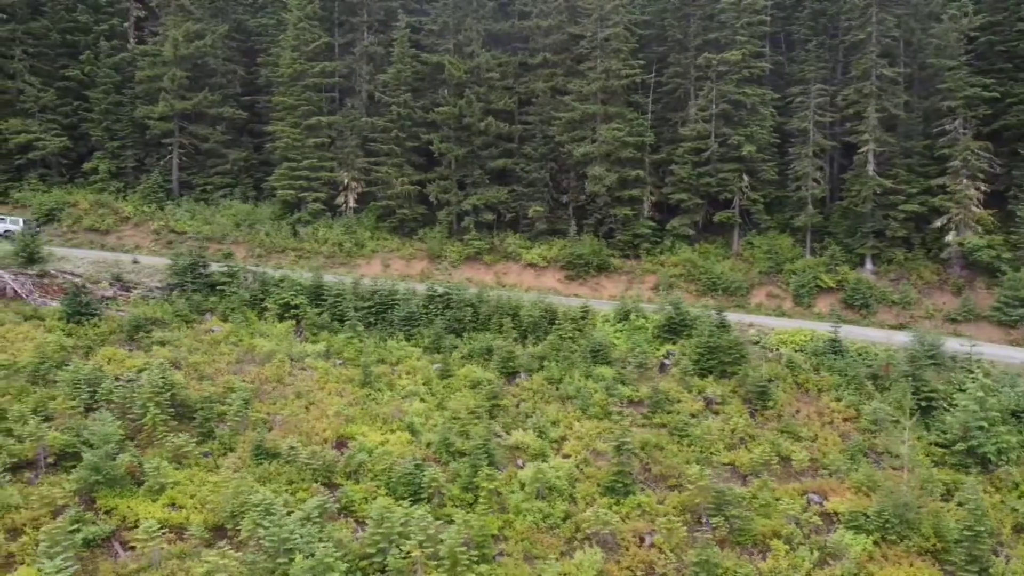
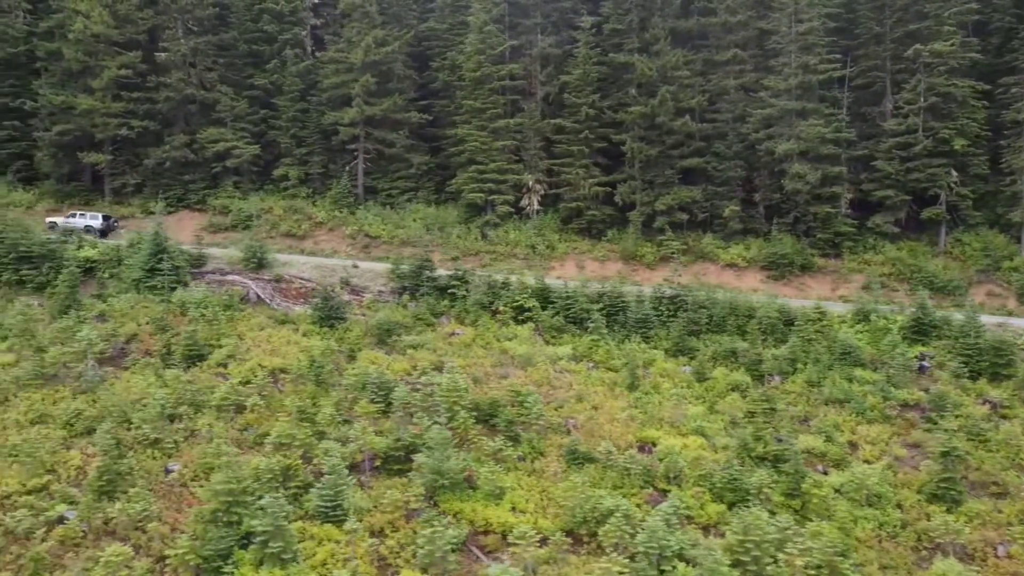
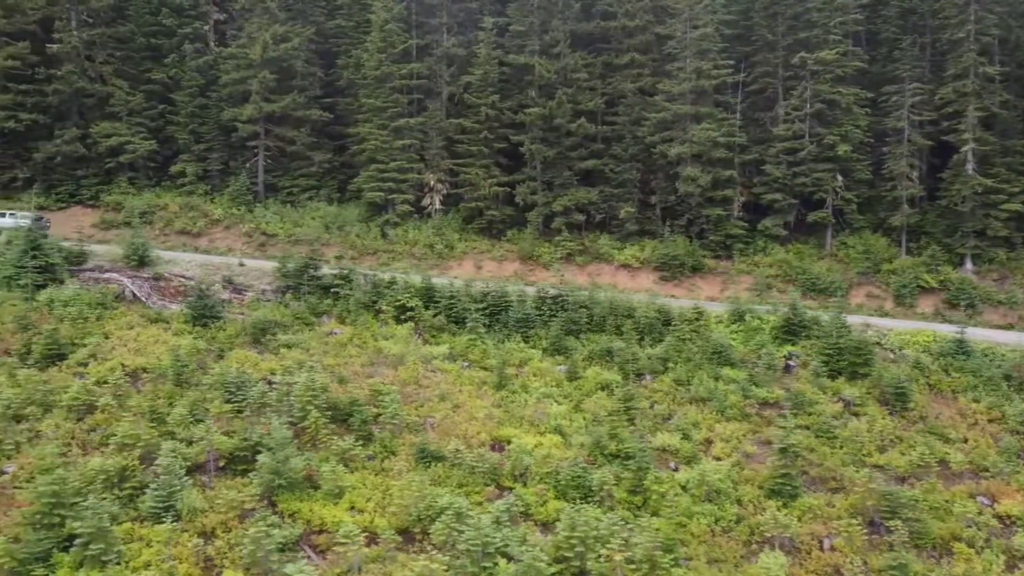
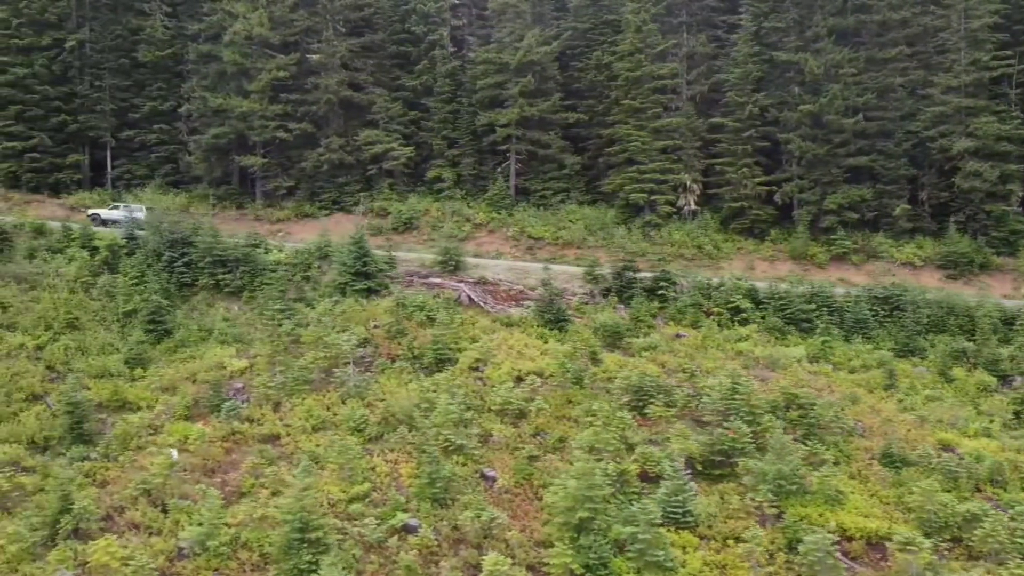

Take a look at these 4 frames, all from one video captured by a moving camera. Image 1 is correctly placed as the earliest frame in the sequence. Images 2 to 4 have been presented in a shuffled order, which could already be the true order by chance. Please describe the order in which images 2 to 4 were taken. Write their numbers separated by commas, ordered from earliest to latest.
3, 2, 4
